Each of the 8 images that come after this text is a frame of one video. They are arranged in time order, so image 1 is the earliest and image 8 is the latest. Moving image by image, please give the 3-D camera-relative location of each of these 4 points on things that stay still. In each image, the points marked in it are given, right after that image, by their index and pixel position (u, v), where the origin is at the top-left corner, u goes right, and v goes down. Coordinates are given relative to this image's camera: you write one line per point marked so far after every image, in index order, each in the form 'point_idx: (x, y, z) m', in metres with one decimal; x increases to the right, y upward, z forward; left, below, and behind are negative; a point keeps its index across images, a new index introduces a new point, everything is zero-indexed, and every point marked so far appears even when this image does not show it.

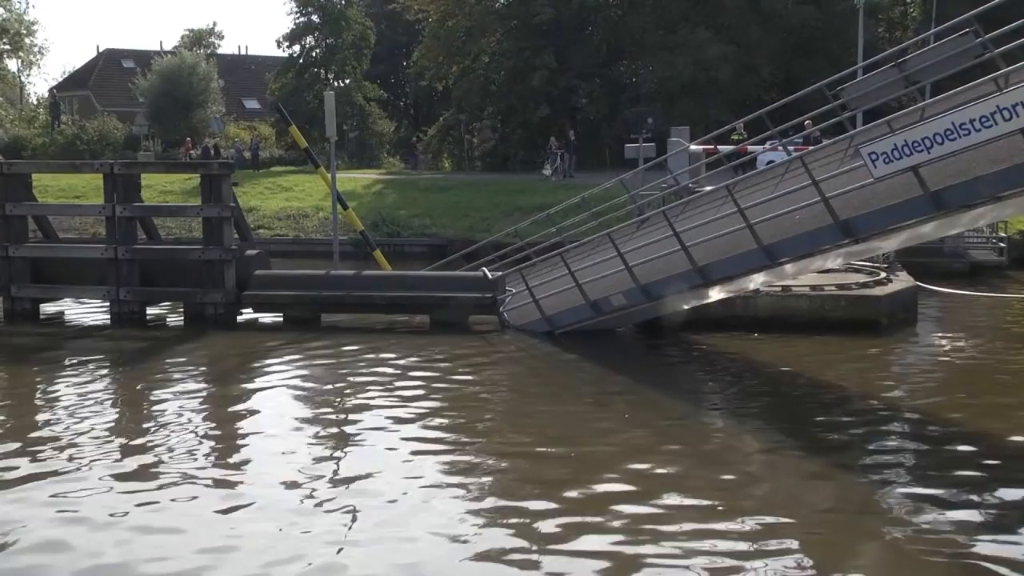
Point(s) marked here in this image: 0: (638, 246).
0: (+1.5, +0.5, +11.6) m
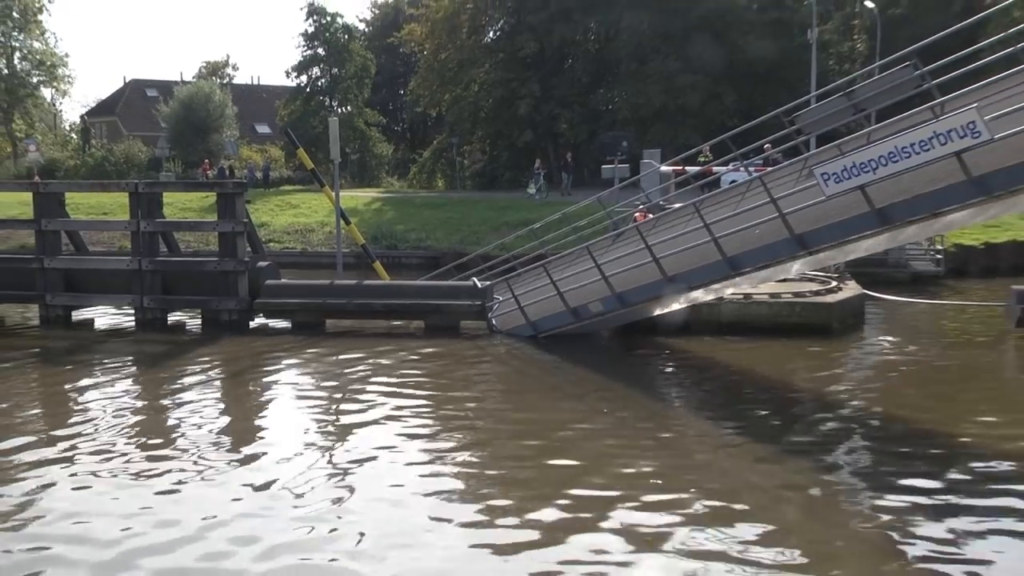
0: (+1.3, +0.4, +12.8) m
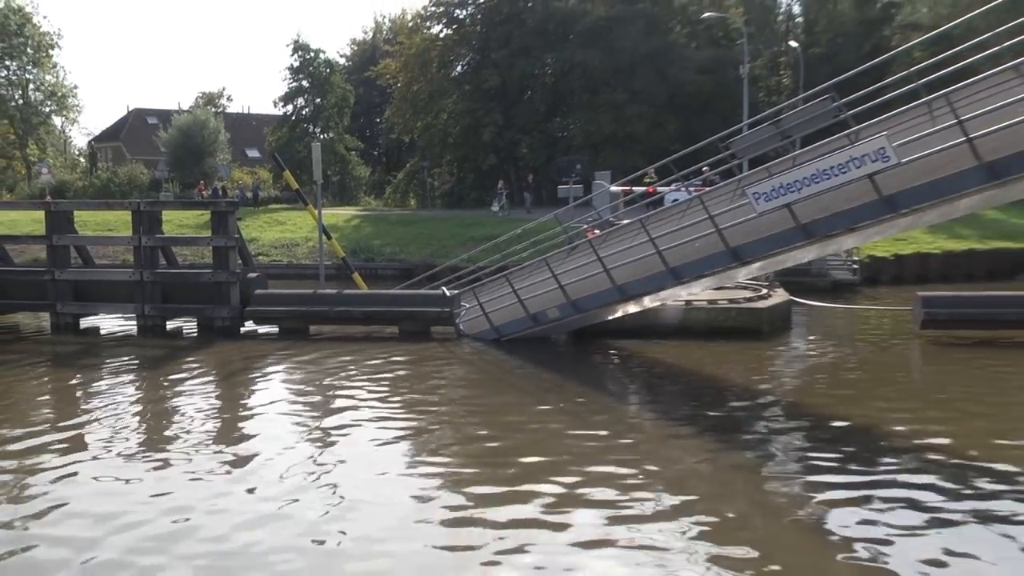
0: (+0.8, +0.3, +14.2) m
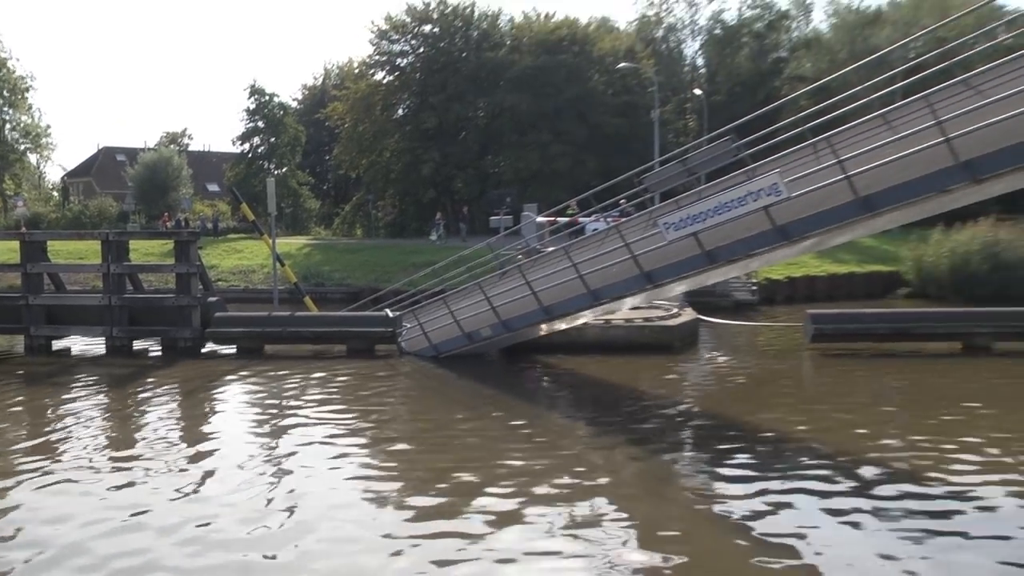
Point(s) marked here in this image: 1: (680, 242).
0: (-0.2, 0.0, +15.7) m
1: (+2.6, +0.7, +15.2) m
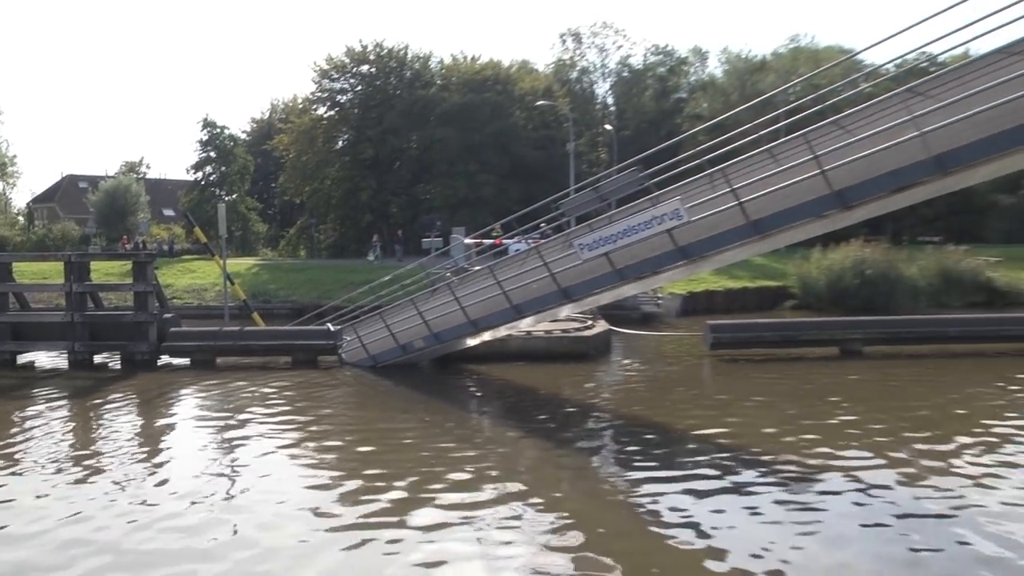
0: (-1.4, -0.3, +17.3) m
1: (+1.4, +0.5, +16.9) m
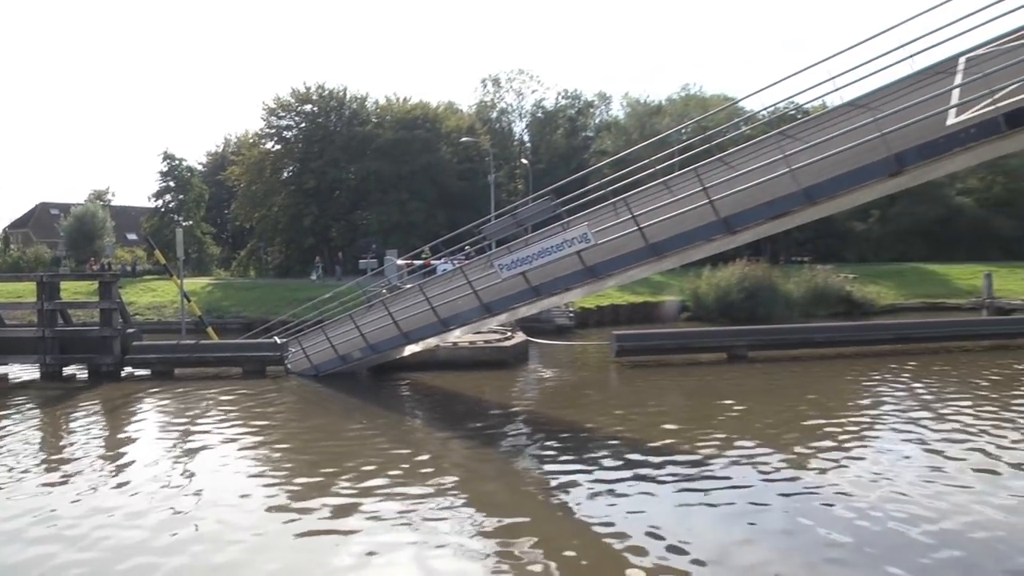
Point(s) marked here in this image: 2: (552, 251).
0: (-2.9, -0.6, +19.3) m
1: (0.0, +0.2, +19.0) m
2: (+0.8, +0.7, +18.4) m
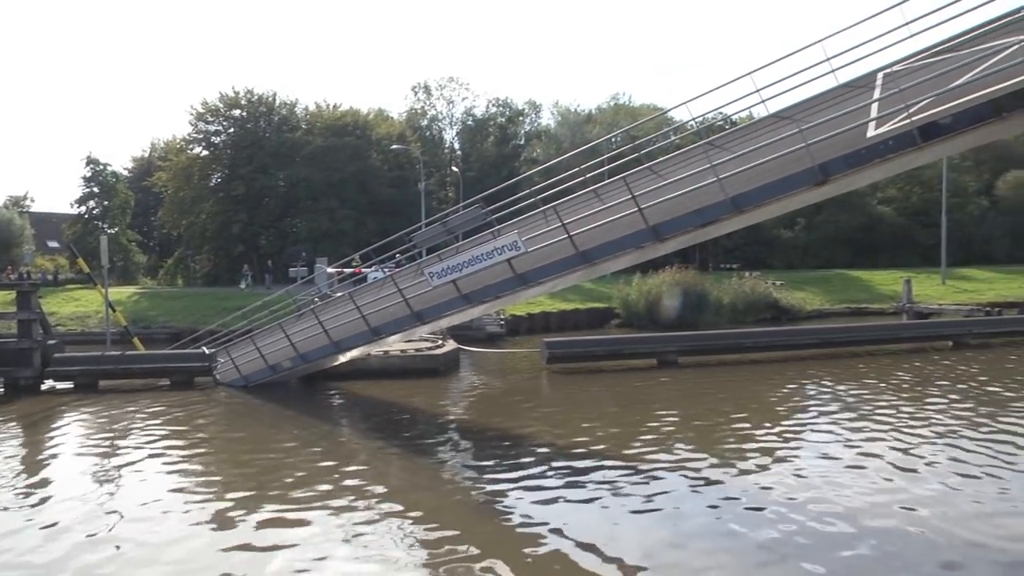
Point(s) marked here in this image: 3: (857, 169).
0: (-4.2, -0.8, +19.2) m
1: (-1.4, 0.0, +19.0) m
2: (-0.6, +0.5, +18.4) m
3: (+5.4, +1.8, +15.0) m
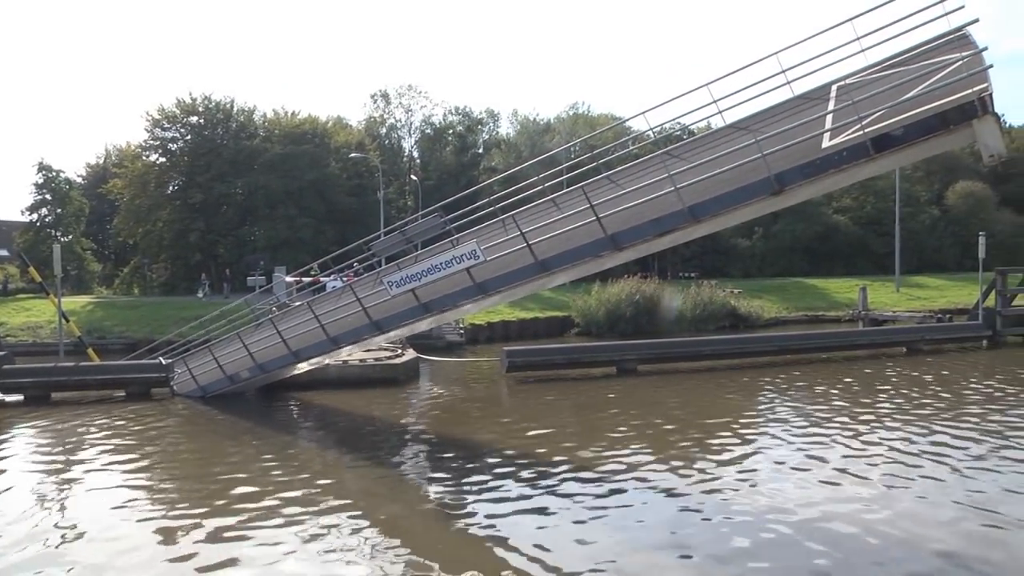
0: (-5.0, -1.0, +19.0) m
1: (-2.2, -0.2, +18.9) m
2: (-1.3, +0.4, +18.4) m
3: (+4.7, +1.7, +15.2) m
